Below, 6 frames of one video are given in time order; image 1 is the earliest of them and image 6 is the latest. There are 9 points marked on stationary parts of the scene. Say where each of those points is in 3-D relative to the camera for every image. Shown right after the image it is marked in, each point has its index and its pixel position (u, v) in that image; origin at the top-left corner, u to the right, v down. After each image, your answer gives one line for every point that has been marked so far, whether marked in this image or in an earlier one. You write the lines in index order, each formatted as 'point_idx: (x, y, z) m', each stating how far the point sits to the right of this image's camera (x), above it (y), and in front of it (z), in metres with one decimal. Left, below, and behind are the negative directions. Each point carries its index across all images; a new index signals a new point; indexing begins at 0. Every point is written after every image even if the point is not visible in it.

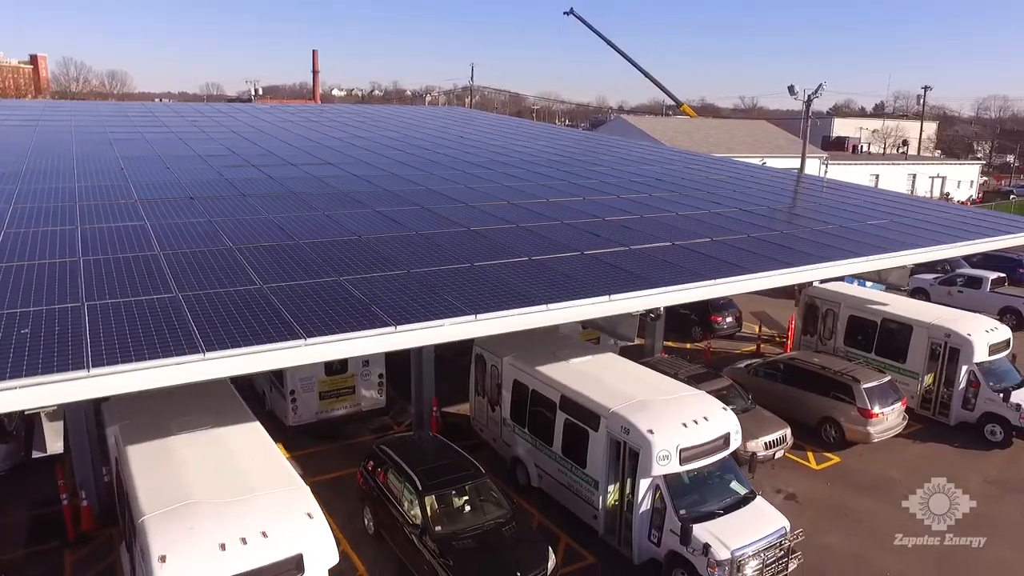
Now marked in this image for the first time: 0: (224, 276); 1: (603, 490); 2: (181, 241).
0: (-3.6, +0.2, +8.3) m
1: (+1.5, -3.3, +10.9) m
2: (-4.9, +0.7, +9.8) m
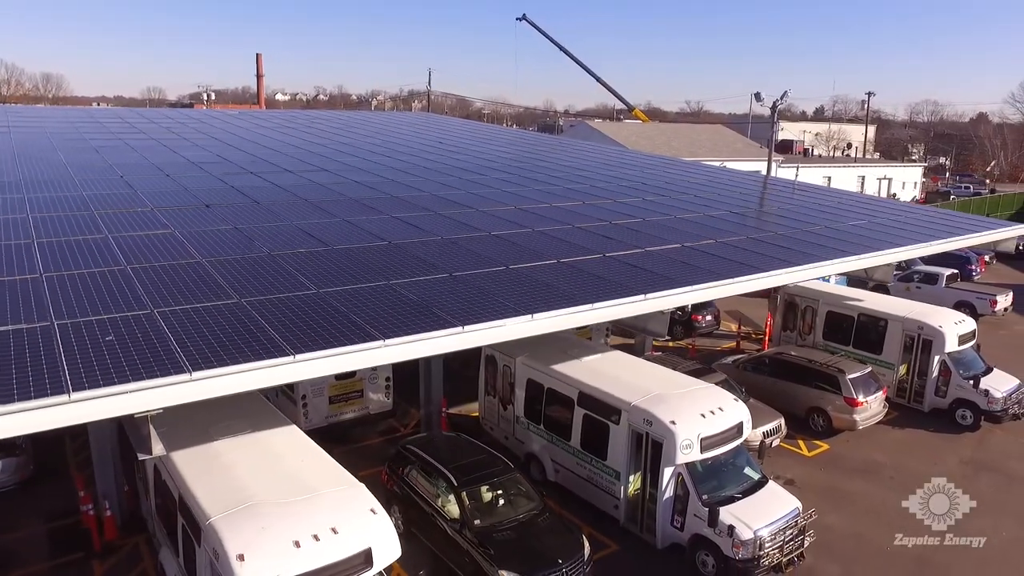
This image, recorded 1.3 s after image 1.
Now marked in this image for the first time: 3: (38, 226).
0: (-3.0, +0.1, +8.5) m
1: (+1.9, -3.3, +11.4) m
2: (-4.4, +0.6, +9.9) m
3: (-7.7, +1.0, +10.8) m
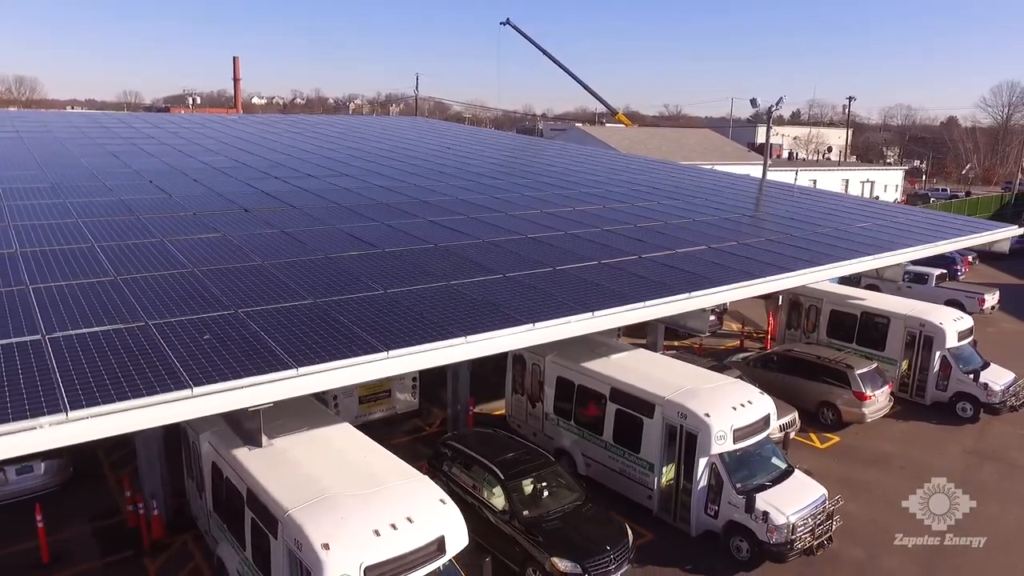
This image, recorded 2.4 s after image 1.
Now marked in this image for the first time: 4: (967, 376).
0: (-2.3, +0.1, +8.9) m
1: (+2.6, -3.3, +11.9) m
2: (-3.7, +0.6, +10.2) m
3: (-7.1, +1.0, +11.0) m
4: (+12.0, -2.3, +17.3) m
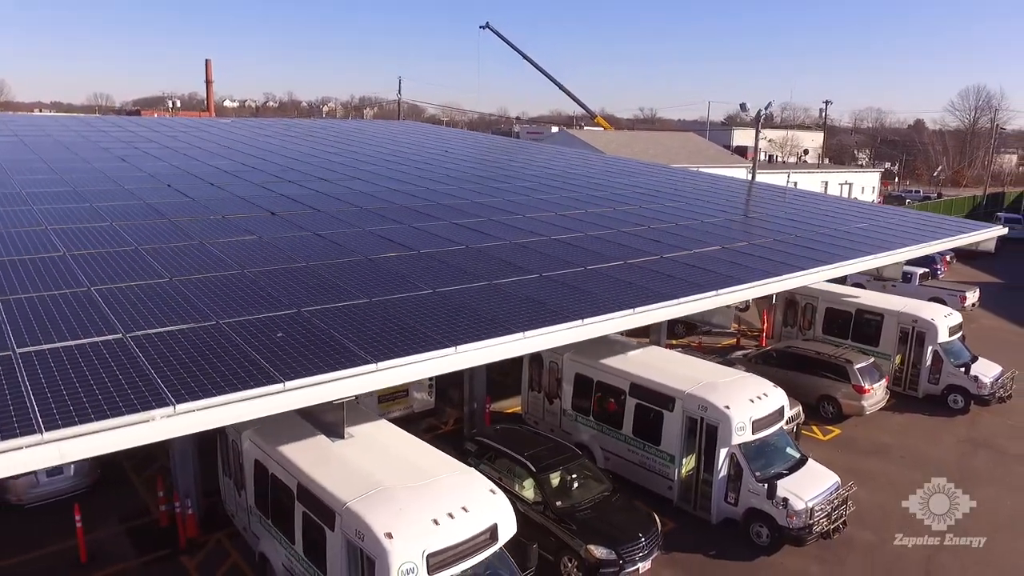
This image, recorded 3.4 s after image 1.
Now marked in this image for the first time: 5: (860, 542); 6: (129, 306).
0: (-1.7, +0.1, +9.3) m
1: (+3.1, -3.3, +12.4) m
2: (-3.2, +0.6, +10.5) m
3: (-6.6, +0.9, +11.2) m
4: (+12.3, -2.2, +18.1) m
5: (+6.4, -4.7, +12.1) m
6: (-4.5, -0.2, +7.7) m
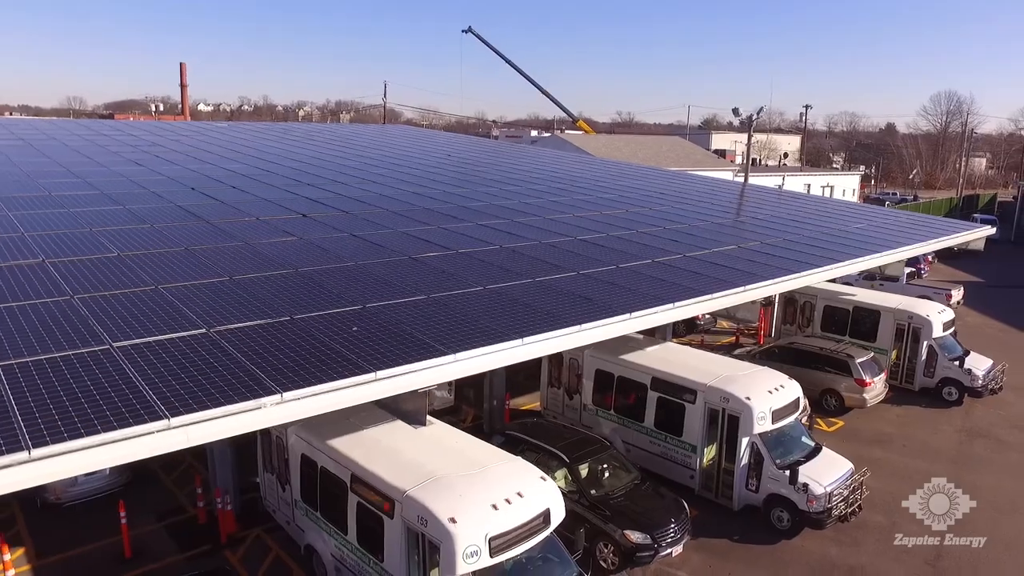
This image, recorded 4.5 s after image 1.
0: (-1.0, +0.1, +9.7) m
1: (+3.7, -3.2, +12.9) m
2: (-2.6, +0.6, +10.9) m
3: (-6.0, +0.9, +11.5) m
4: (+12.7, -2.2, +18.9) m
5: (+7.0, -4.6, +12.7) m
6: (-3.8, -0.2, +8.1) m
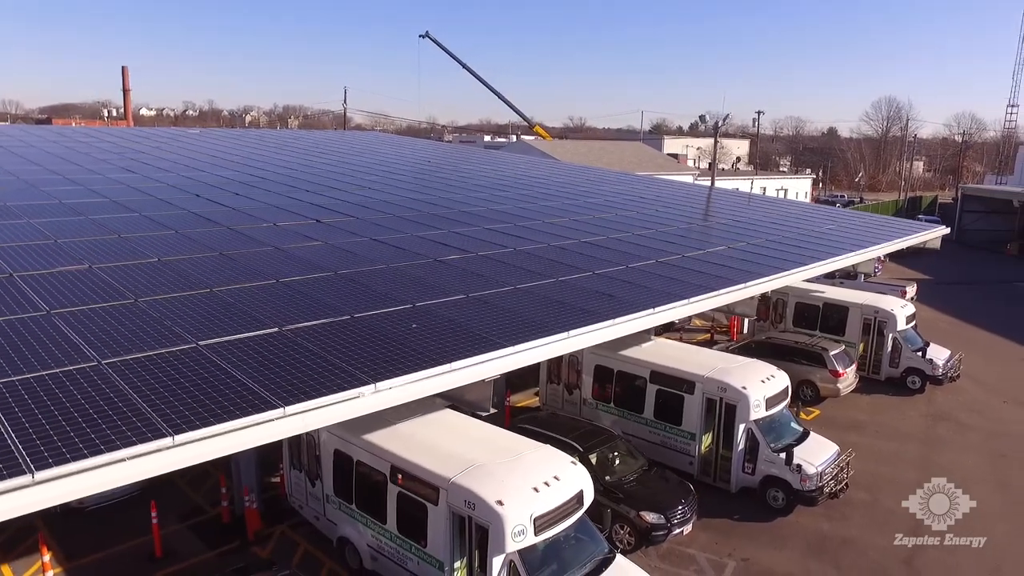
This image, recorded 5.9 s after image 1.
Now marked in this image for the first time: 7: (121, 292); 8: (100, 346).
0: (-0.6, +0.1, +10.3) m
1: (+3.9, -3.2, +13.9) m
2: (-2.2, +0.6, +11.5) m
3: (-5.7, +0.8, +11.8) m
4: (+12.5, -2.0, +20.4) m
5: (+7.3, -4.5, +13.9) m
6: (-3.3, -0.2, +8.5) m
7: (-5.1, 0.0, +8.6) m
8: (-4.3, -0.6, +6.9) m
